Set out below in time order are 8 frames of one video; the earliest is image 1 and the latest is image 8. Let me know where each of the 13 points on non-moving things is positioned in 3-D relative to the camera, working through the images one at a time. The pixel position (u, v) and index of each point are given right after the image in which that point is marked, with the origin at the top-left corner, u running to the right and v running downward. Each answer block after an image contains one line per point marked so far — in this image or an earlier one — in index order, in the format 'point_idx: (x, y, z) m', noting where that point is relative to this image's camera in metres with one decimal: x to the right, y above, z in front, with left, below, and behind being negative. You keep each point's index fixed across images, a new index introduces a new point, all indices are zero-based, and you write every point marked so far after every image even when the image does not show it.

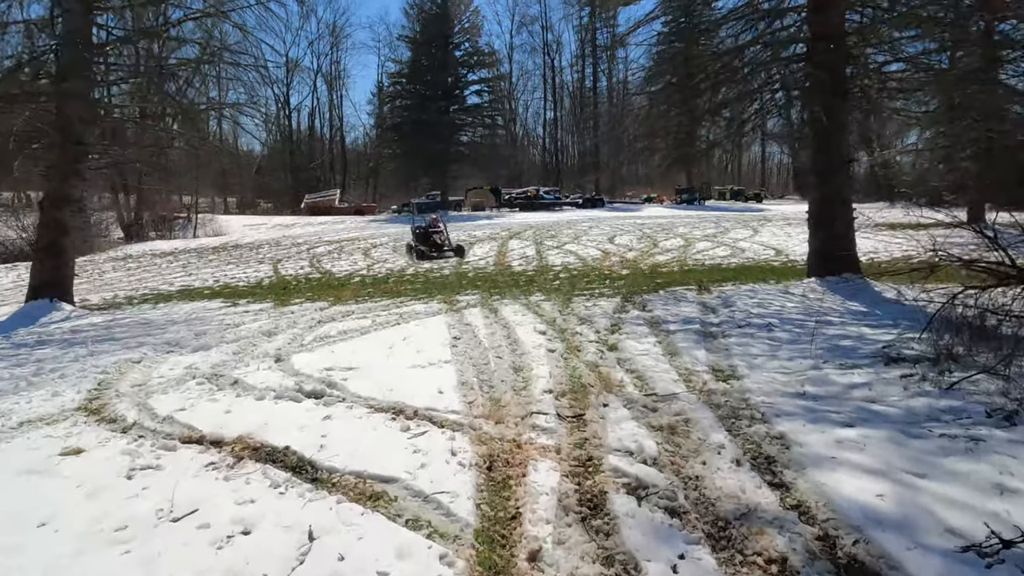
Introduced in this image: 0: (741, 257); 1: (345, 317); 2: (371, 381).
0: (+4.5, +0.6, +12.3) m
1: (-2.1, -0.4, +7.9) m
2: (-1.0, -0.7, +4.3) m
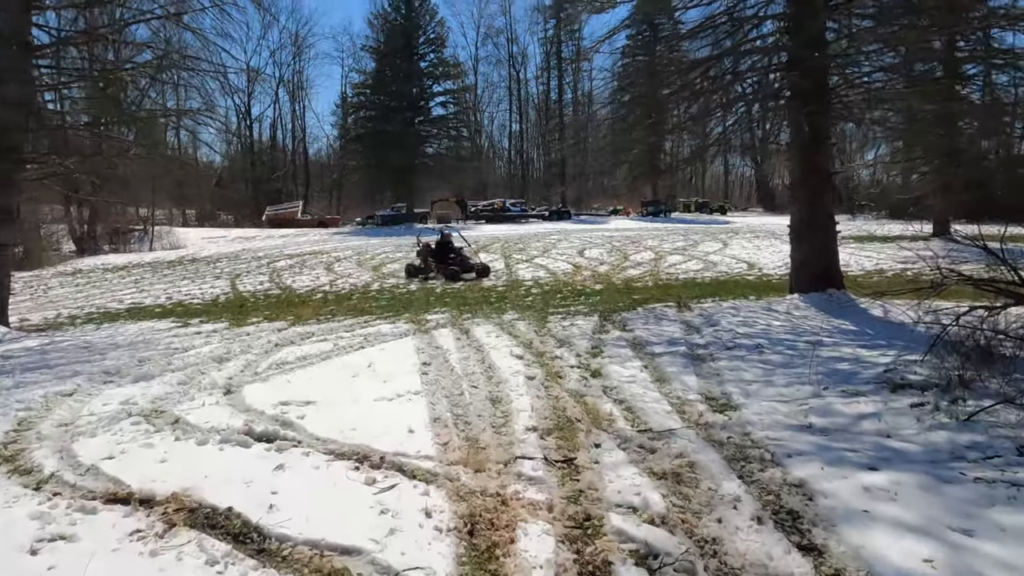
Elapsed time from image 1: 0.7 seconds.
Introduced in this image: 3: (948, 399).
0: (+3.9, +0.3, +12.1) m
1: (-2.4, -0.6, +7.4) m
2: (-1.1, -0.8, +3.8) m
3: (+2.4, -0.6, +3.4) m
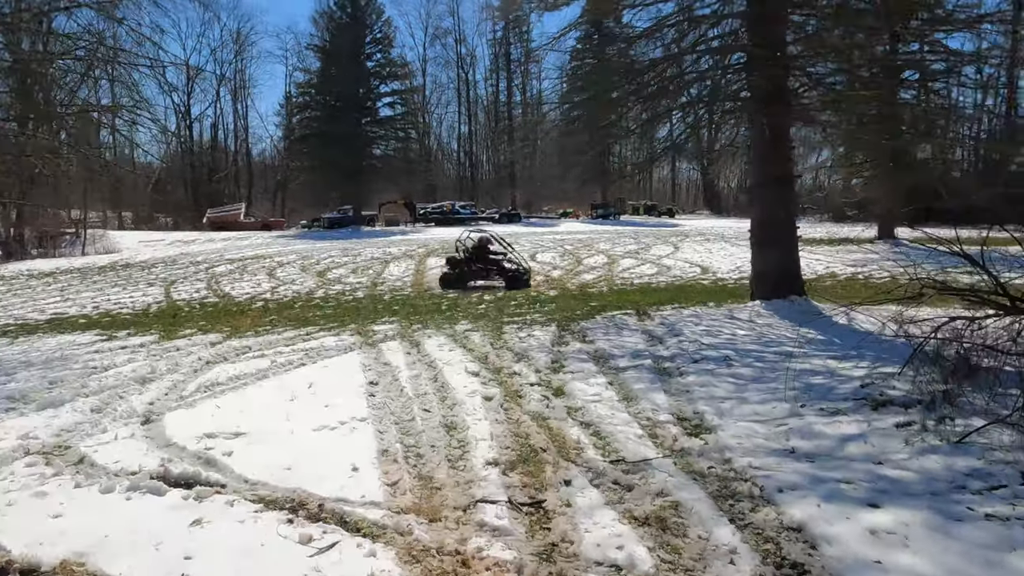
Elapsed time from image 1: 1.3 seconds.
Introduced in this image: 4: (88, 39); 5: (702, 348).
0: (+3.0, +0.3, +12.0) m
1: (-3.0, -0.7, +6.8) m
2: (-1.3, -0.9, +3.3) m
3: (+2.2, -0.7, +3.2) m
4: (-3.6, +2.1, +5.3) m
5: (+1.6, -0.5, +5.3) m
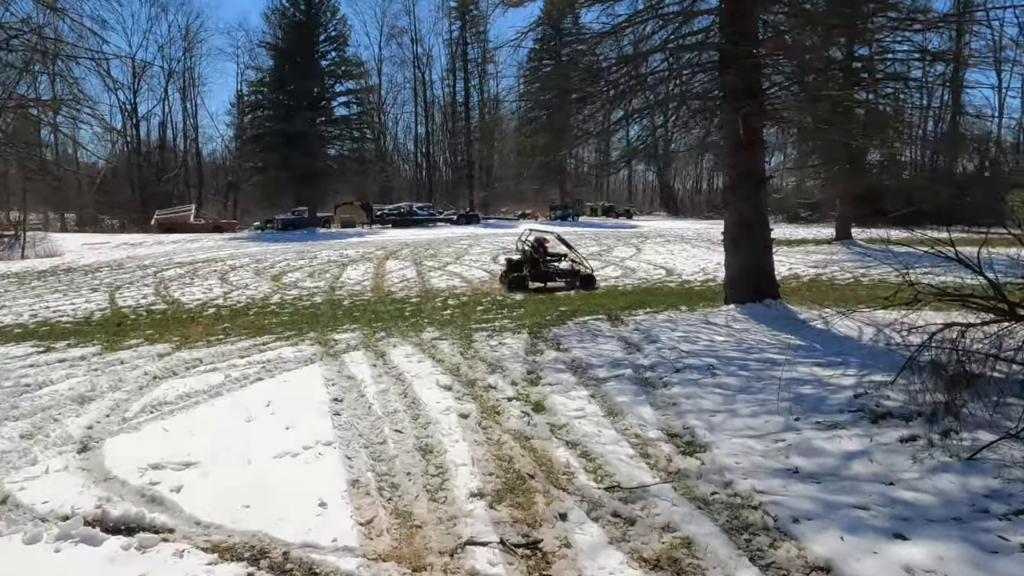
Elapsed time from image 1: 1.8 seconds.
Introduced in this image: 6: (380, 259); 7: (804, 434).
0: (+2.3, +0.2, +11.9) m
1: (-3.3, -0.8, +6.3) m
2: (-1.4, -1.0, +3.0) m
3: (+2.1, -0.7, +3.1) m
4: (-3.8, +2.0, +4.8) m
5: (+1.4, -0.6, +5.2) m
6: (-3.4, +0.8, +16.3) m
7: (+1.6, -0.8, +3.3) m
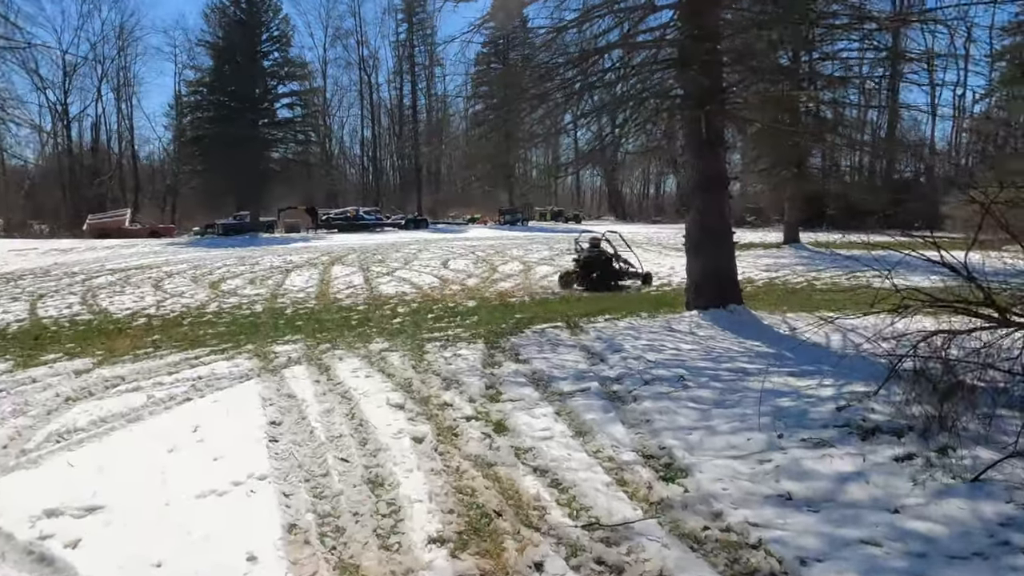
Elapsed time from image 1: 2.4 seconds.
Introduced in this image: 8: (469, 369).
0: (+1.5, +0.1, +11.7) m
1: (-3.7, -0.9, +5.7) m
2: (-1.6, -1.1, +2.5) m
3: (+1.9, -0.7, +2.9) m
4: (-4.1, +1.9, +4.1) m
5: (+1.1, -0.6, +4.9) m
6: (-4.7, +0.6, +15.6) m
7: (+1.4, -0.8, +3.1) m
8: (-0.3, -0.7, +5.0) m
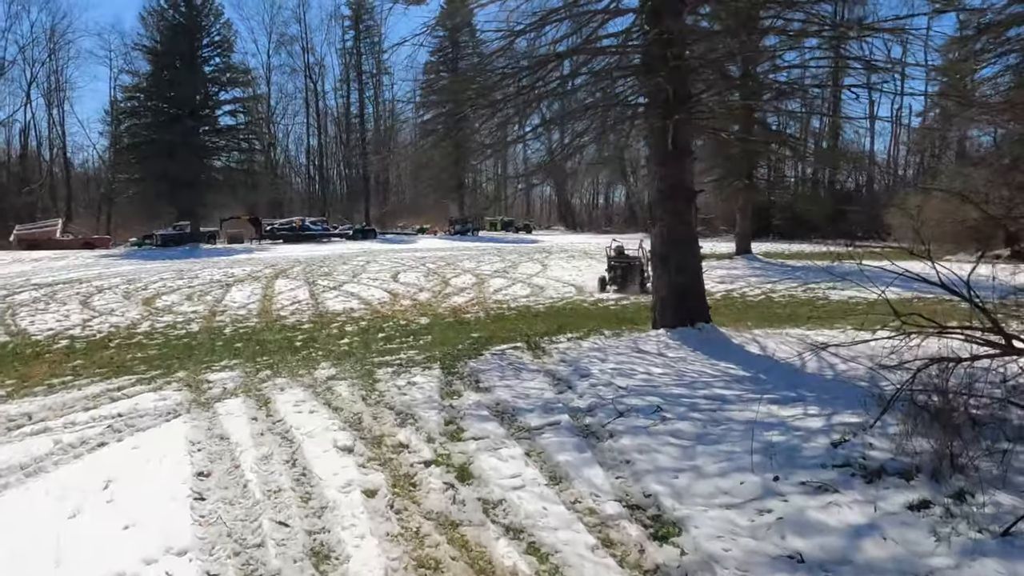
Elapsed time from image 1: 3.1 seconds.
0: (+0.6, -0.1, +11.4) m
1: (-4.0, -1.1, +5.0) m
2: (-1.6, -1.2, +1.9) m
3: (+1.8, -0.9, +2.6) m
4: (-4.4, +1.7, +3.4) m
5: (+0.8, -0.8, +4.6) m
6: (-5.8, +0.2, +14.8) m
7: (+1.2, -1.0, +2.8) m
8: (-0.6, -0.8, +4.6) m
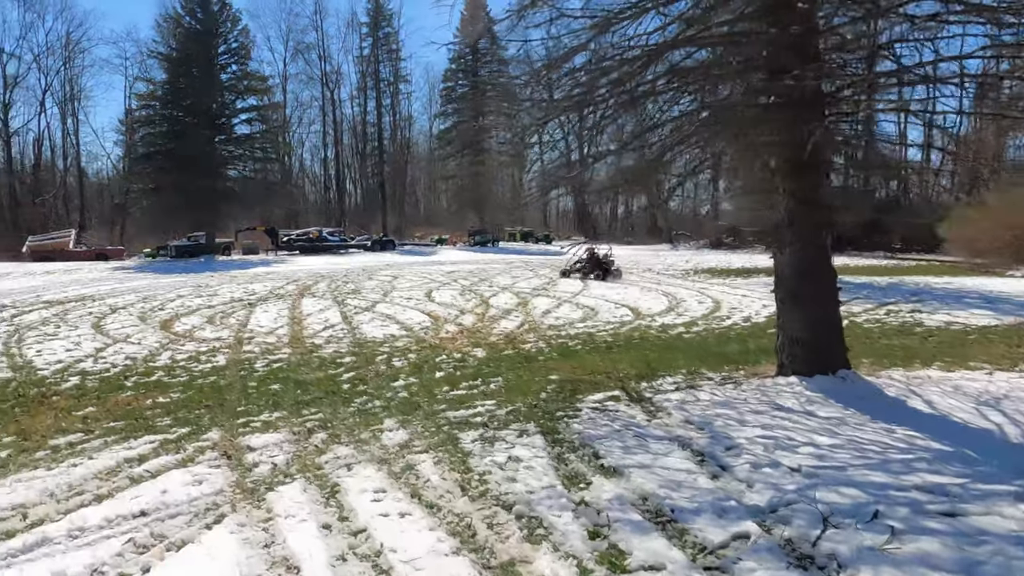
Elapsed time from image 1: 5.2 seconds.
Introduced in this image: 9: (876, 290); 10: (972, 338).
0: (+1.5, -0.5, +10.3) m
1: (-3.2, -1.4, +3.9) m
2: (-0.9, -1.5, +0.8) m
3: (+2.6, -1.1, +1.5) m
4: (-3.6, +1.4, +2.4) m
5: (+1.6, -1.1, +3.4) m
6: (-4.8, -0.2, +13.7) m
7: (+2.0, -1.2, +1.6) m
8: (+0.2, -1.1, +3.5) m
9: (+8.5, -0.1, +14.5) m
10: (+6.3, -0.7, +8.5) m
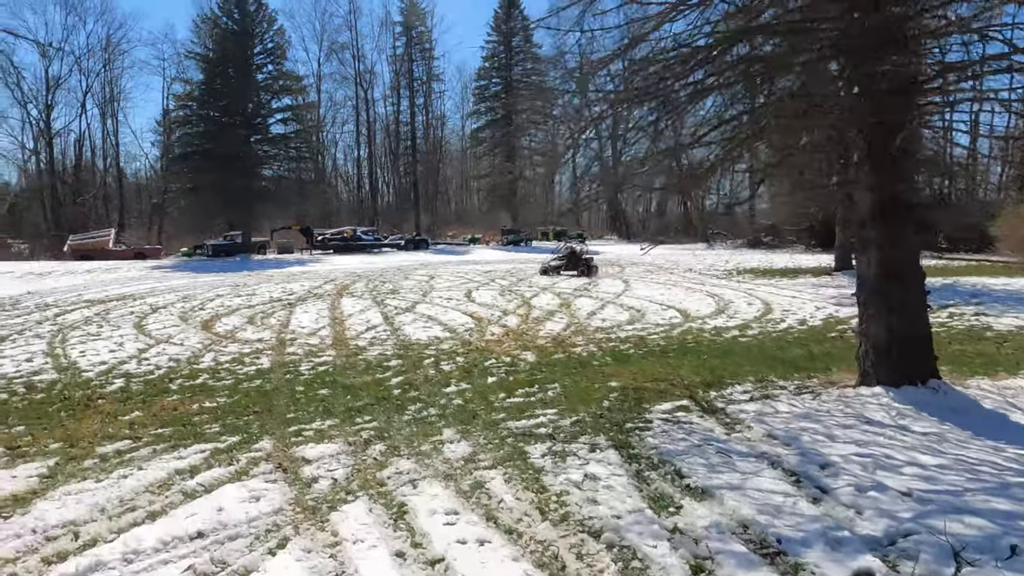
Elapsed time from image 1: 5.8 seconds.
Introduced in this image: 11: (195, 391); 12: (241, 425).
0: (+2.2, -0.6, +9.9) m
1: (-2.7, -1.5, +3.7) m
2: (-0.6, -1.5, +0.6) m
3: (+2.9, -1.2, +1.1) m
4: (-3.2, +1.4, +2.2) m
5: (+2.0, -1.1, +3.1) m
6: (-4.0, -0.2, +13.7) m
7: (+2.4, -1.3, +1.3) m
8: (+0.6, -1.2, +3.2) m
9: (+9.4, -0.1, +13.8) m
10: (+6.9, -0.7, +7.9) m
11: (-3.3, -1.2, +6.5) m
12: (-2.2, -1.3, +5.2) m
